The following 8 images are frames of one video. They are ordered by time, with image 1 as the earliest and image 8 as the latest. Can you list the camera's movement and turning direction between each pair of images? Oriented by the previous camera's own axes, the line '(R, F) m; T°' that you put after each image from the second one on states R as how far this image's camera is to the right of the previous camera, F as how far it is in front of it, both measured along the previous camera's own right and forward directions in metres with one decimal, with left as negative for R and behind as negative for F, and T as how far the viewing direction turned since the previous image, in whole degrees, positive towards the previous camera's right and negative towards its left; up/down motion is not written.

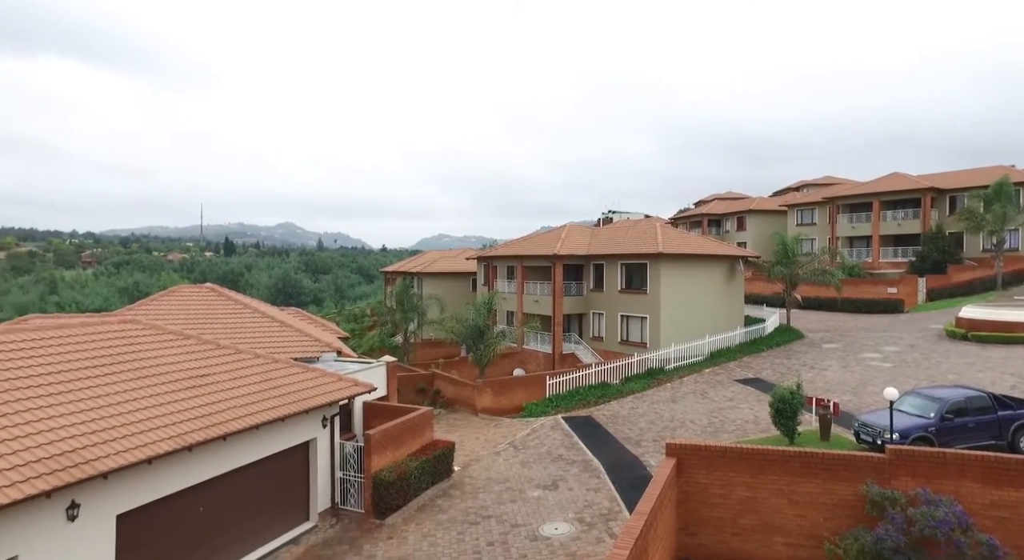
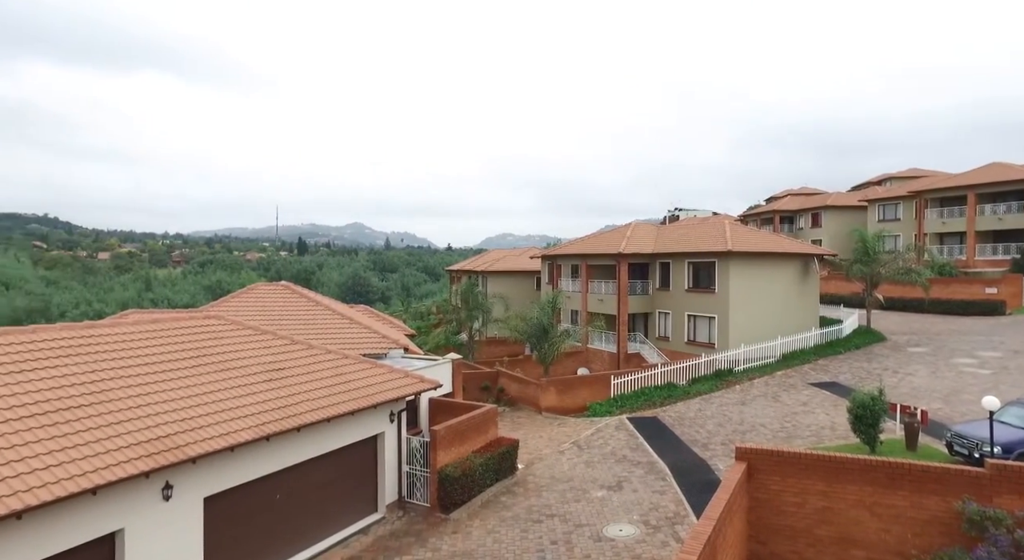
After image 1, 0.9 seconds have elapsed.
(0.0, 0.0) m; -6°
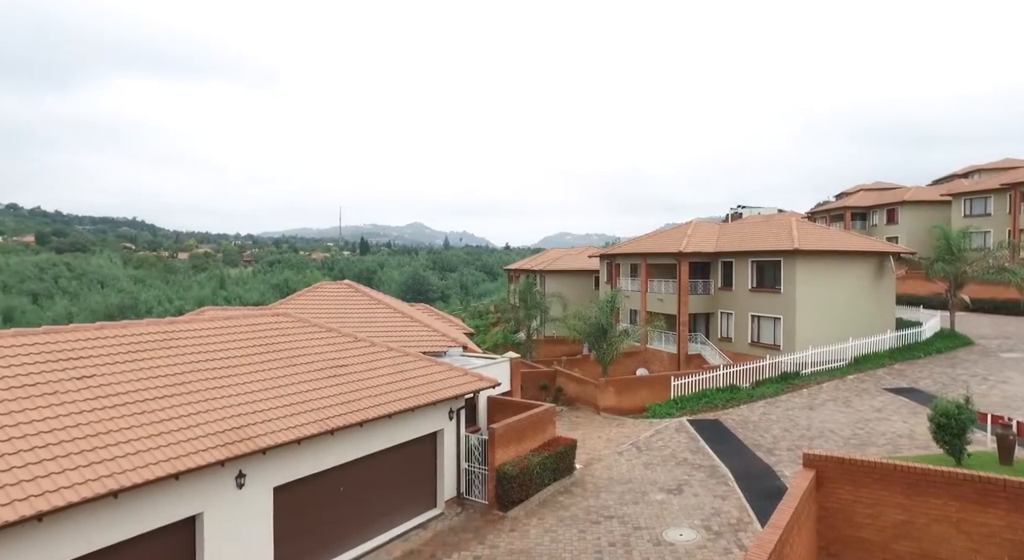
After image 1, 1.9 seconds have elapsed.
(0.0, 0.0) m; -5°
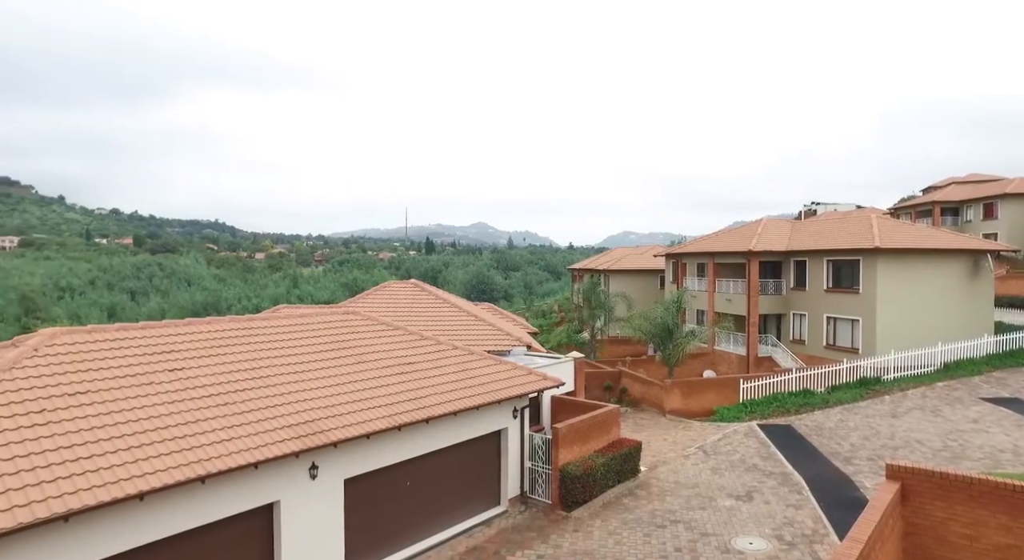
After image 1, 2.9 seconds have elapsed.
(0.0, +0.1) m; -5°
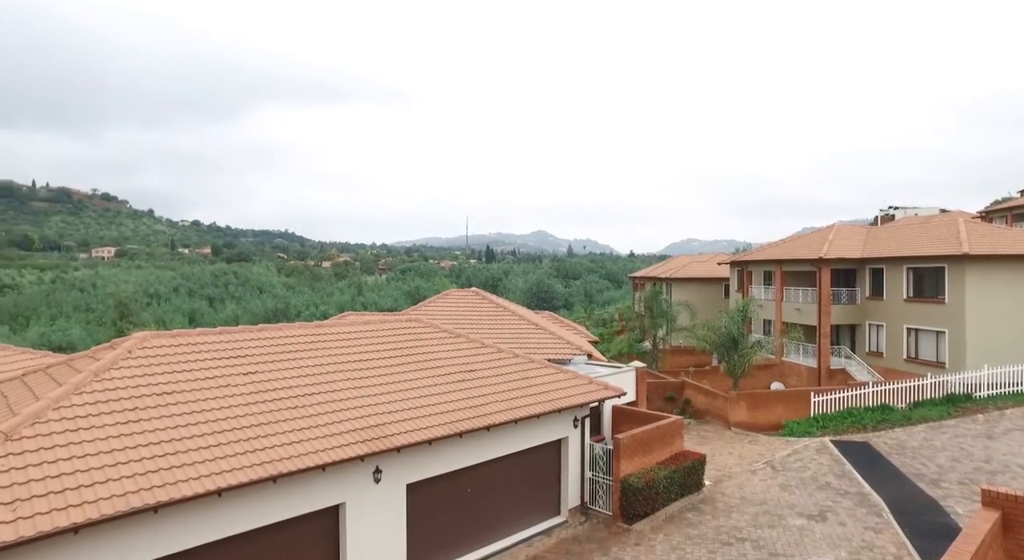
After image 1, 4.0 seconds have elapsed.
(0.0, +0.1) m; -5°
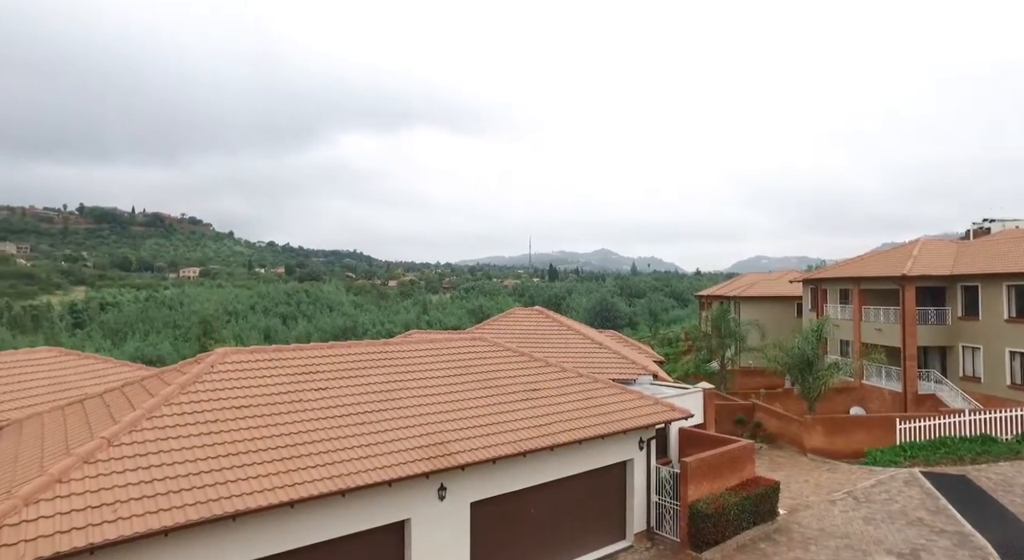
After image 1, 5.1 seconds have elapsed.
(0.0, +0.3) m; -5°
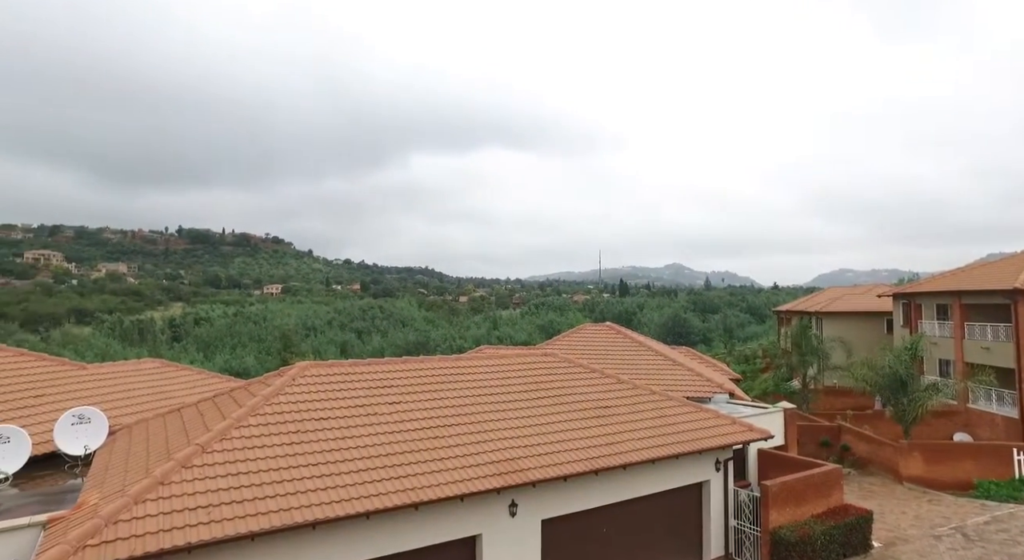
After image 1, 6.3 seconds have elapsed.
(0.0, +1.0) m; -6°
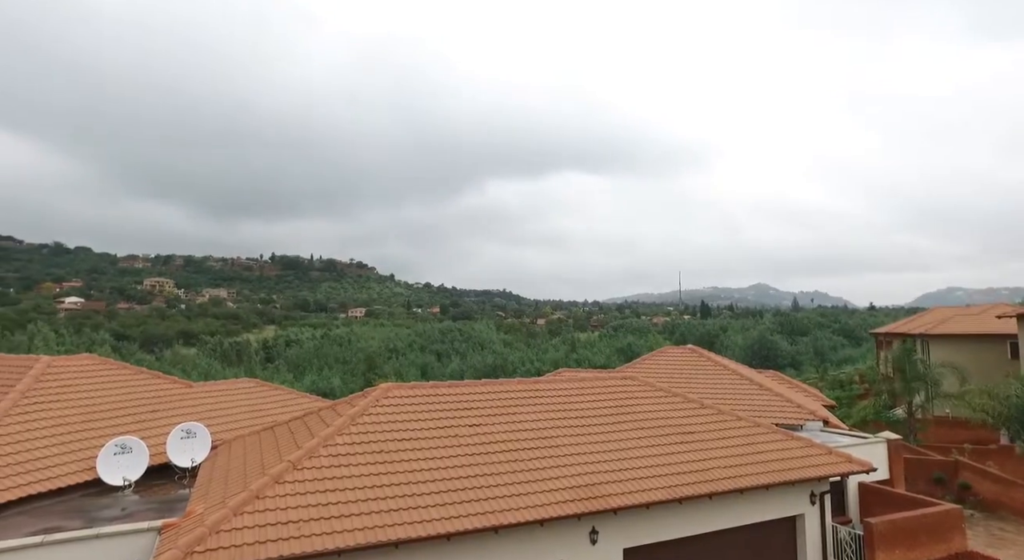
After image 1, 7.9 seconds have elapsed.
(-0.2, +2.4) m; -7°
